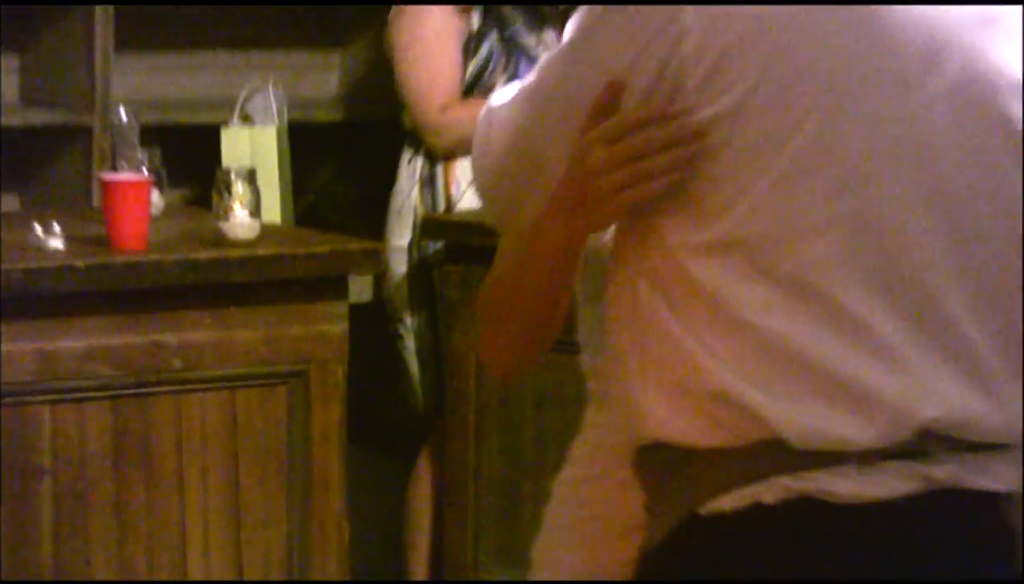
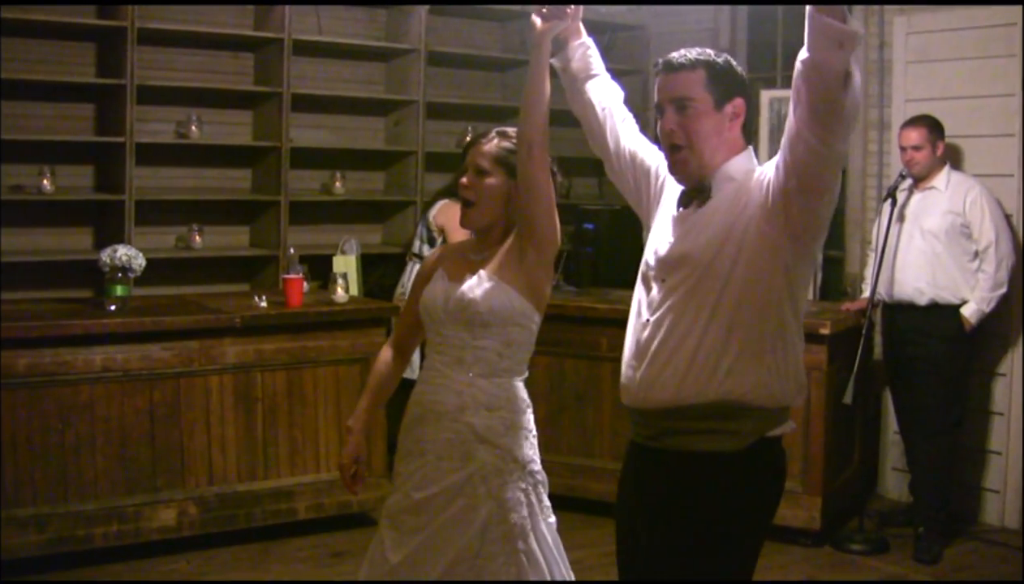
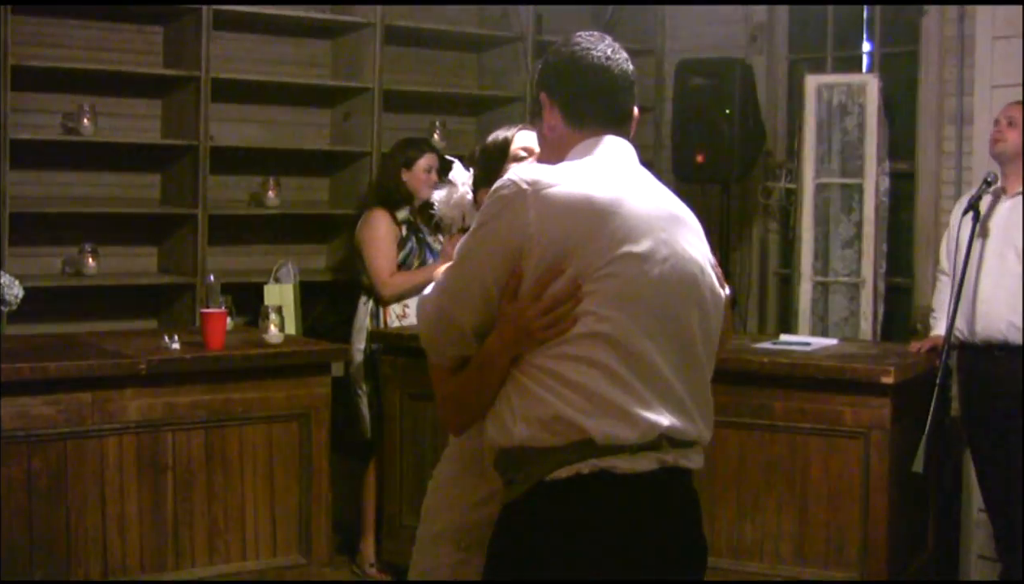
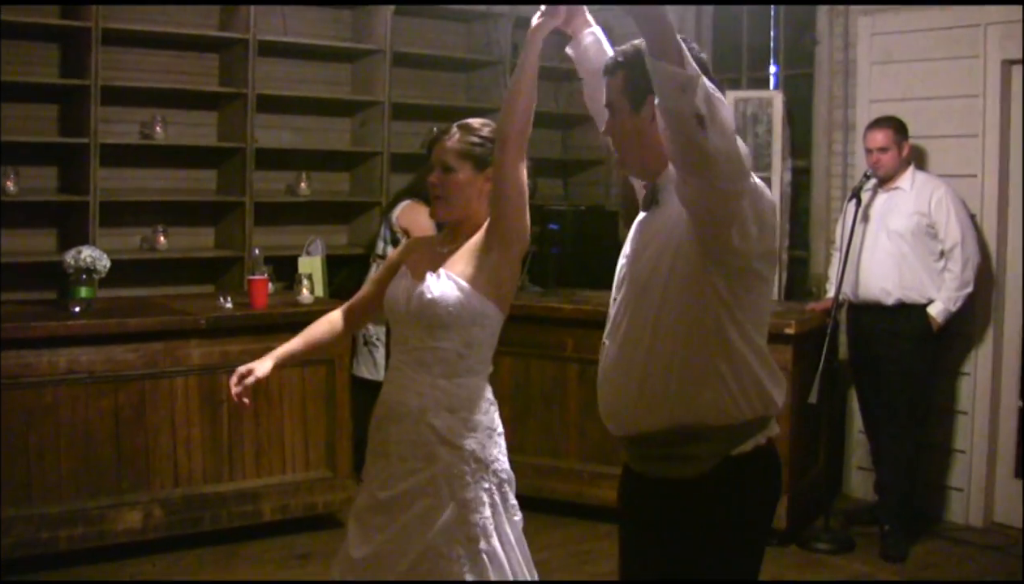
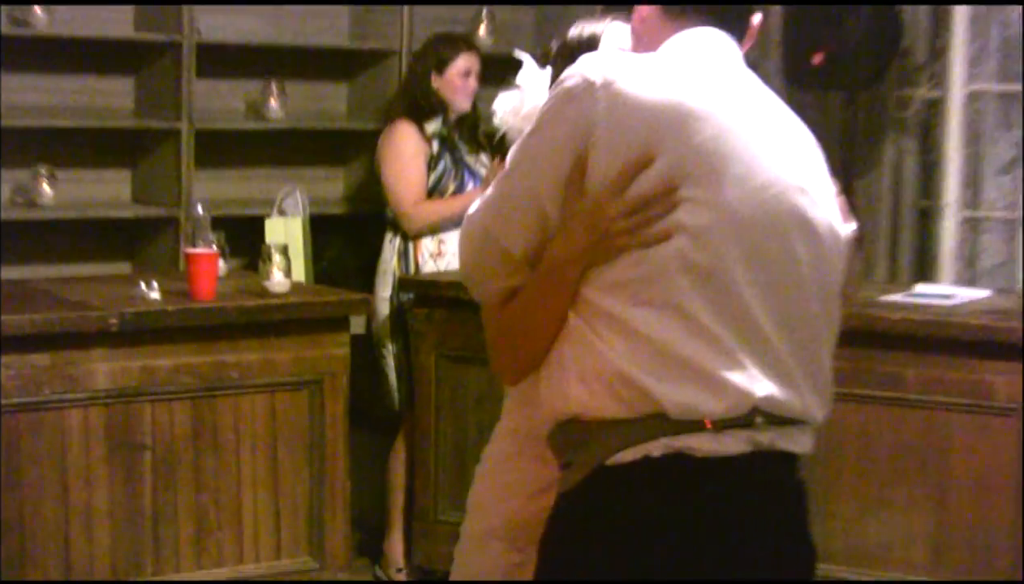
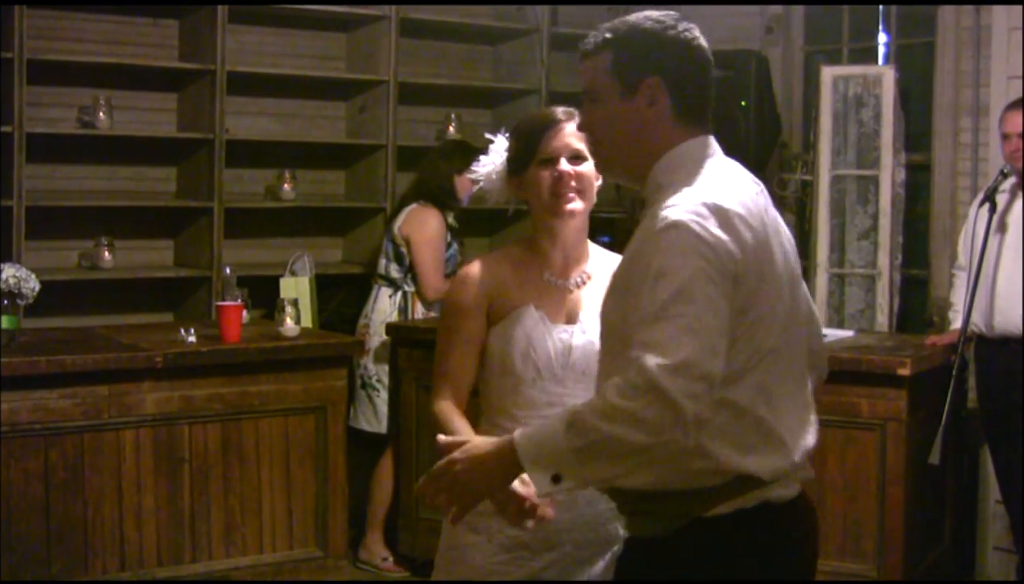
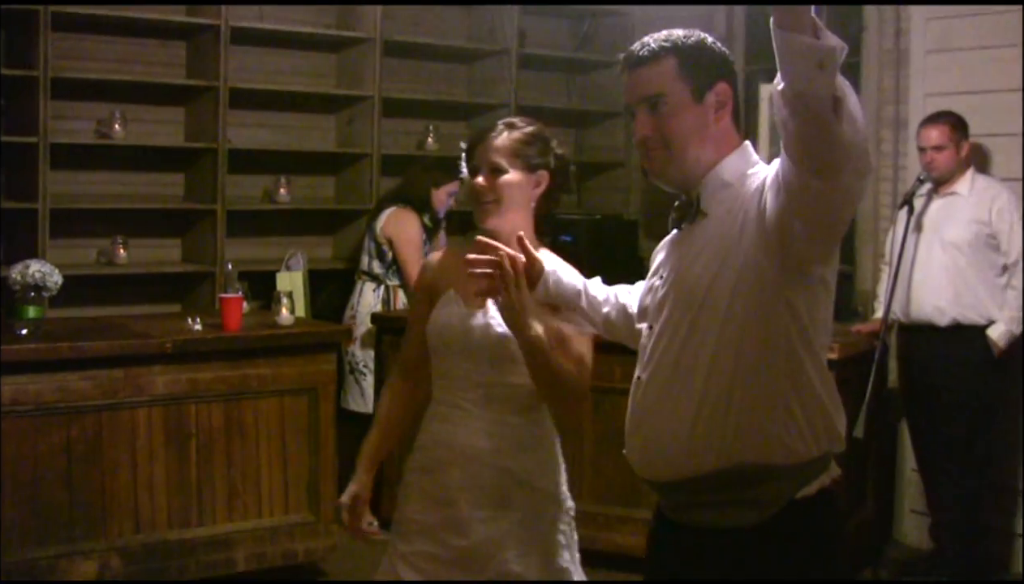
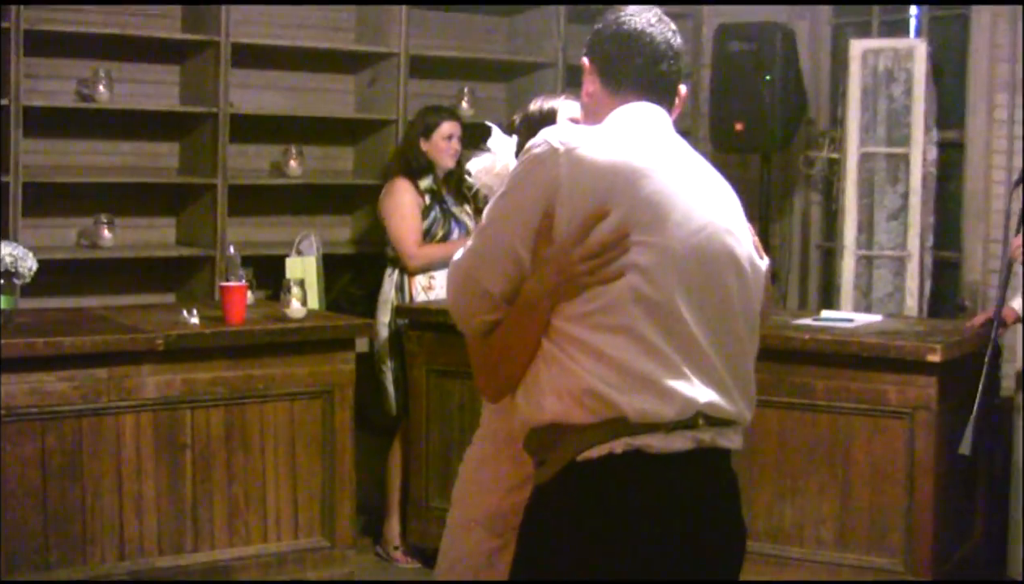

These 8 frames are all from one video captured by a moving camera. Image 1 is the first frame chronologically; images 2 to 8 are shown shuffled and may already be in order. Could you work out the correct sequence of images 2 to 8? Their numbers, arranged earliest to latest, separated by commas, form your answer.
5, 8, 3, 6, 7, 4, 2
